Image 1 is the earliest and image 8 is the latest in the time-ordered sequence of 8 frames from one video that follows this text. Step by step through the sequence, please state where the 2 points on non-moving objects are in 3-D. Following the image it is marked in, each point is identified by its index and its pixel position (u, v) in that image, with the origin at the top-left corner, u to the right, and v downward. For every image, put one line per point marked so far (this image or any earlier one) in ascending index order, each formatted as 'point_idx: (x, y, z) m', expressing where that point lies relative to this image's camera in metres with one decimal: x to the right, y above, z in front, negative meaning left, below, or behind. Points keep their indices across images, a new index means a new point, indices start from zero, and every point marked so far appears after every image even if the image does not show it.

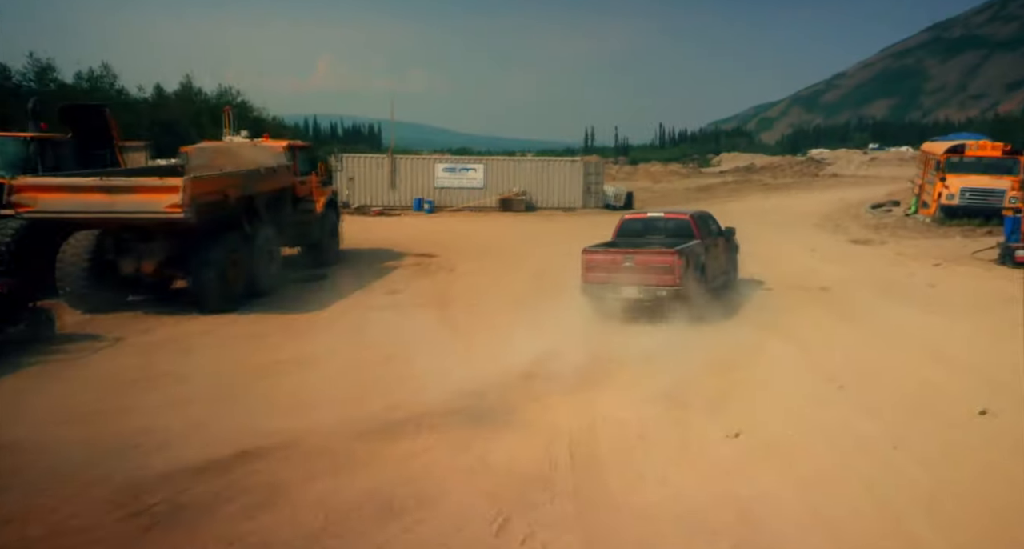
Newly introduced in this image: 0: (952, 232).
0: (+12.8, +1.1, +19.4) m
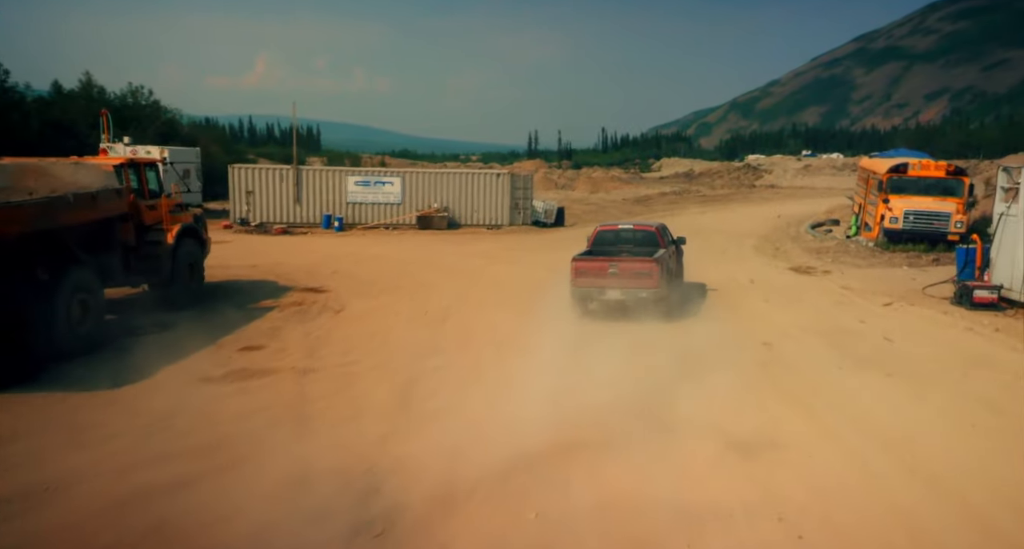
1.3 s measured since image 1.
0: (+10.4, +0.3, +18.0) m
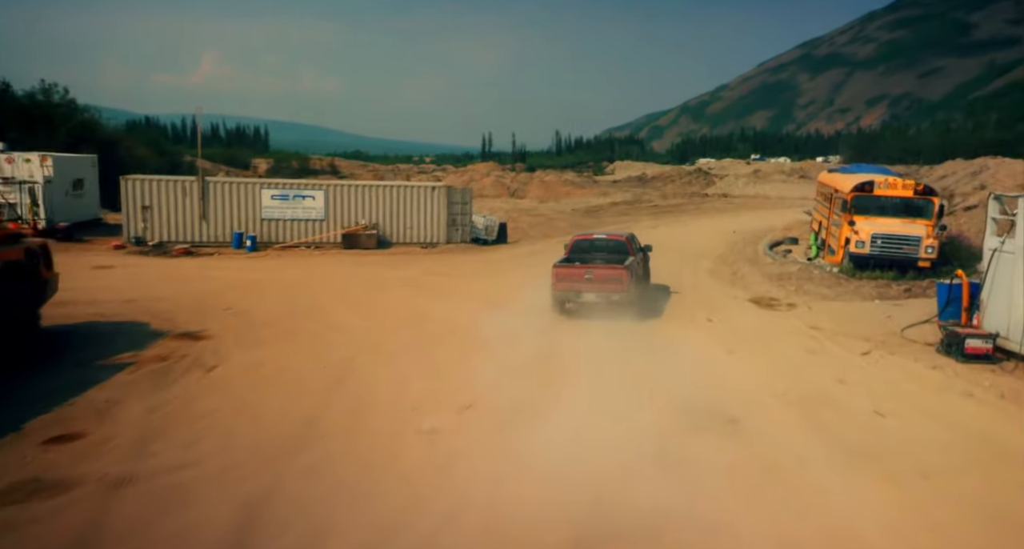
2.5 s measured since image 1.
0: (+8.6, -0.4, +16.3) m
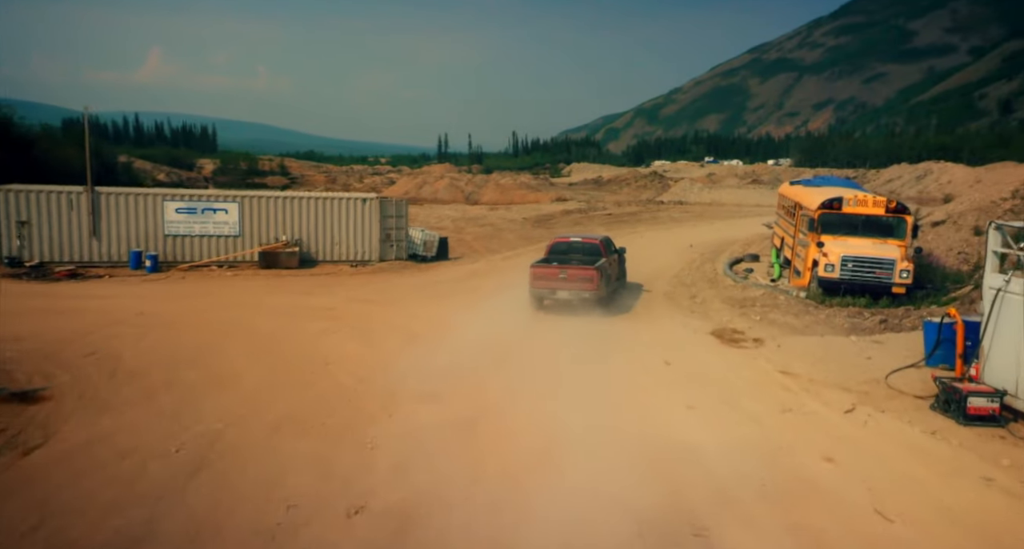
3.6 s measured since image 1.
0: (+7.1, -1.0, +14.7) m
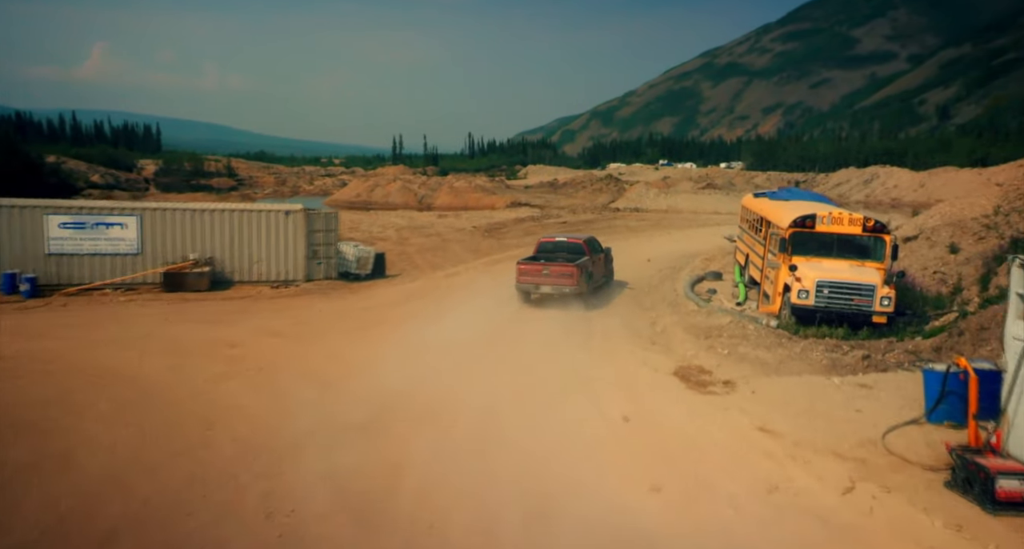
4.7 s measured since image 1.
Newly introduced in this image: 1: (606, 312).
0: (+5.9, -1.6, +13.0) m
1: (+2.5, -1.0, +17.9) m
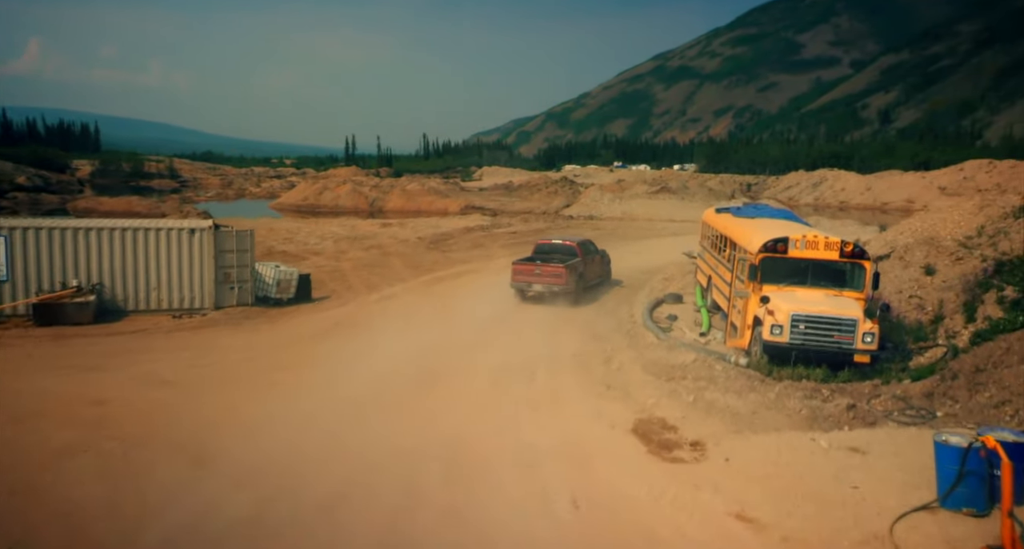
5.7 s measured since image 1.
0: (+4.7, -2.2, +11.2) m
1: (+1.0, -1.6, +15.9) m
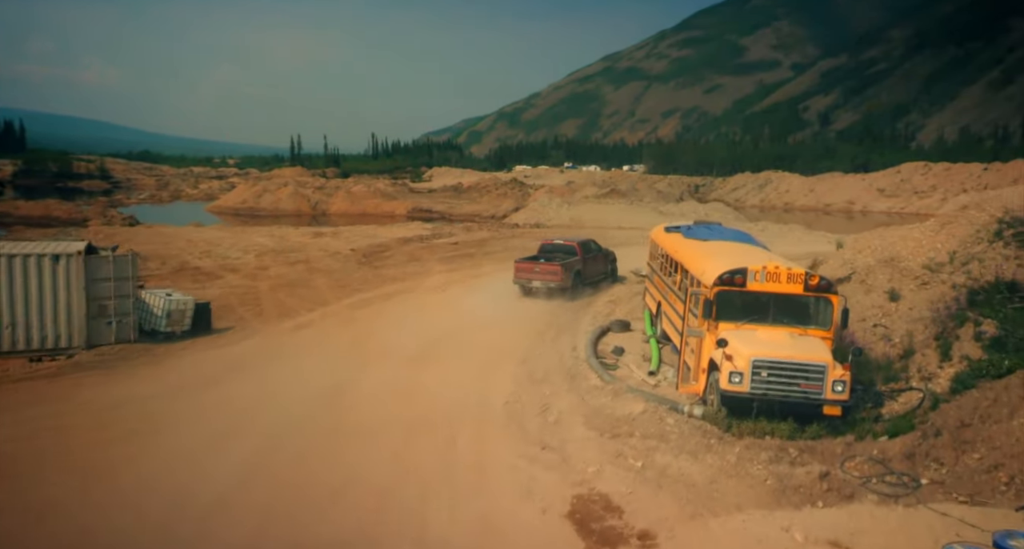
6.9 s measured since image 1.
0: (+3.5, -2.8, +9.5) m
1: (-0.5, -2.3, +13.9) m
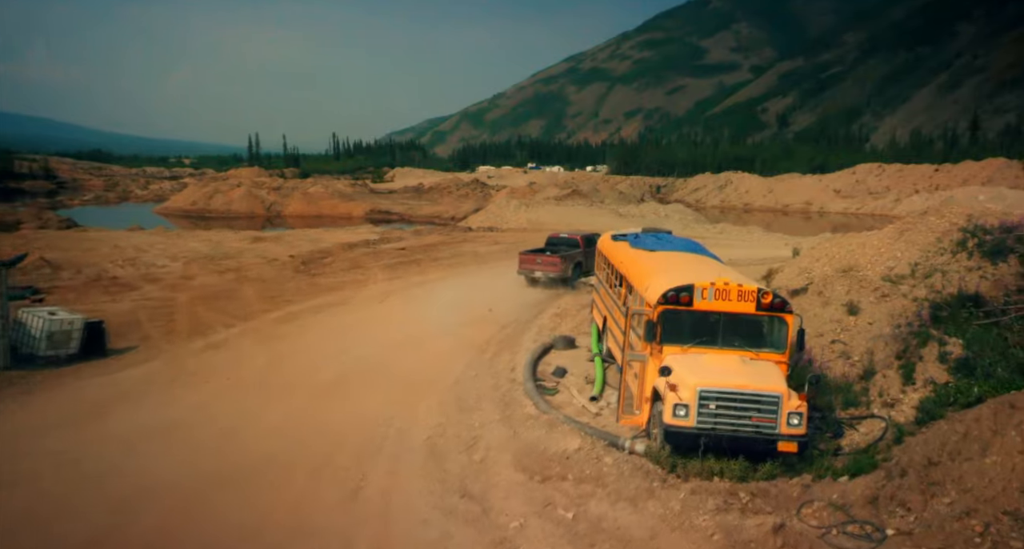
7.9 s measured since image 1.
0: (+2.4, -3.1, +8.2) m
1: (-1.9, -2.6, +12.5) m
